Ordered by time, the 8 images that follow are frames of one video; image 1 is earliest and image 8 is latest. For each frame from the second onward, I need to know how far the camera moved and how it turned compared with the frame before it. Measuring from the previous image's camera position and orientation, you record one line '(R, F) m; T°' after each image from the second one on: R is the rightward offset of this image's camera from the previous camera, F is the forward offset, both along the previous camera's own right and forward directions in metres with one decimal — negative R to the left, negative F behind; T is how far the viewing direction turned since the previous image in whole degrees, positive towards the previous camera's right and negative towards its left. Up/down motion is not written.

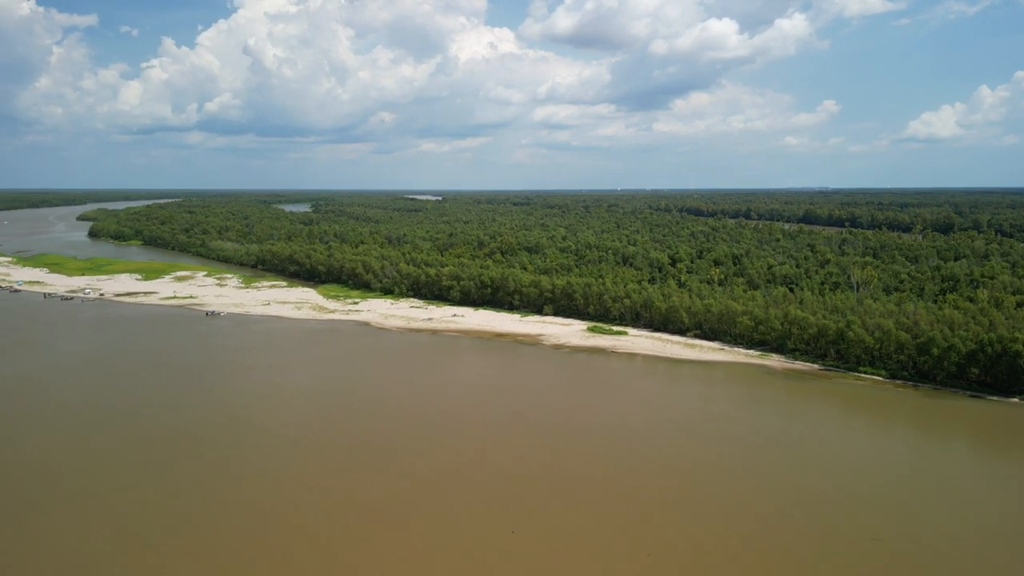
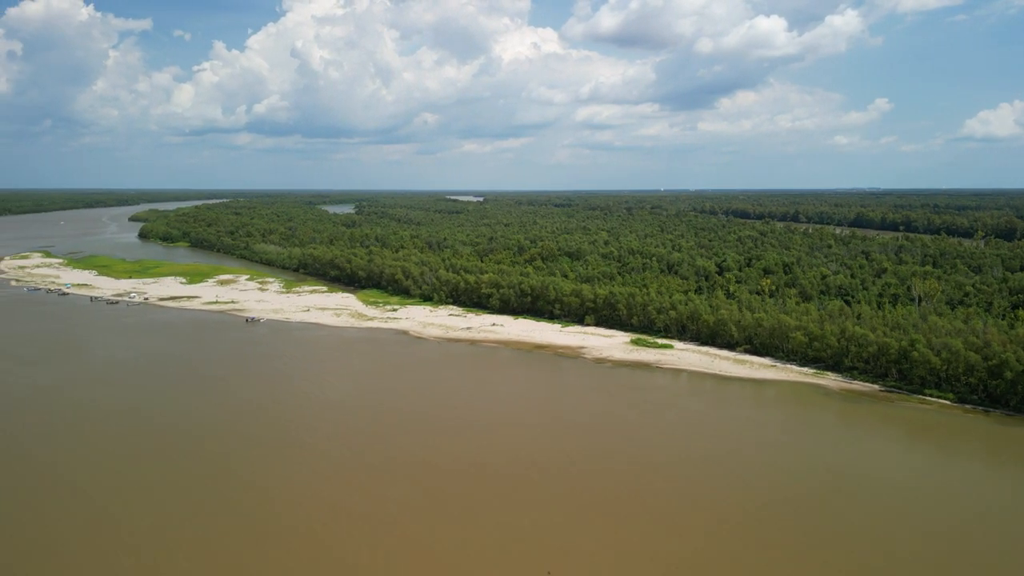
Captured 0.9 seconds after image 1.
(0.0, +0.9) m; -3°
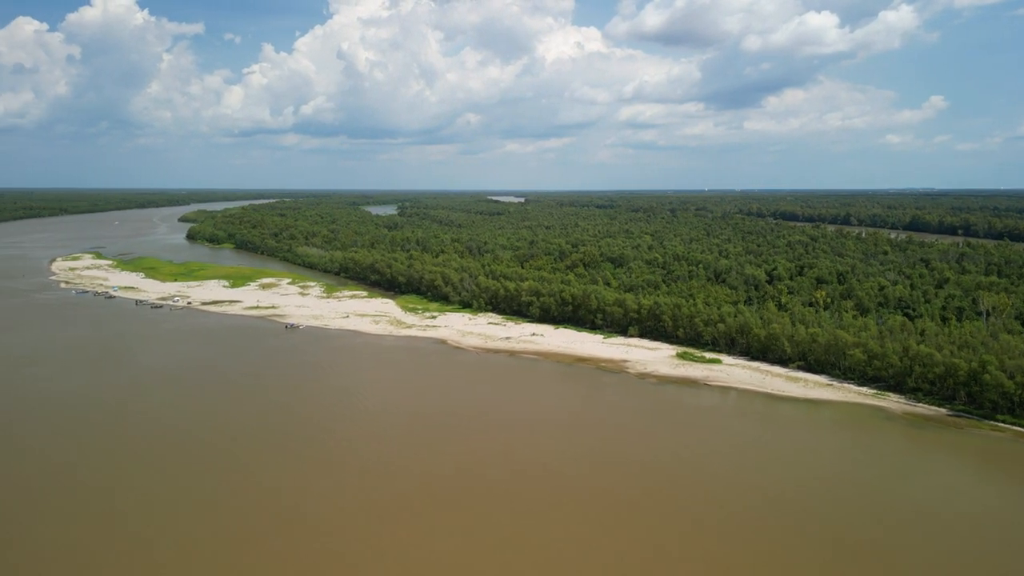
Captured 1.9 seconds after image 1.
(0.0, +0.8) m; -3°
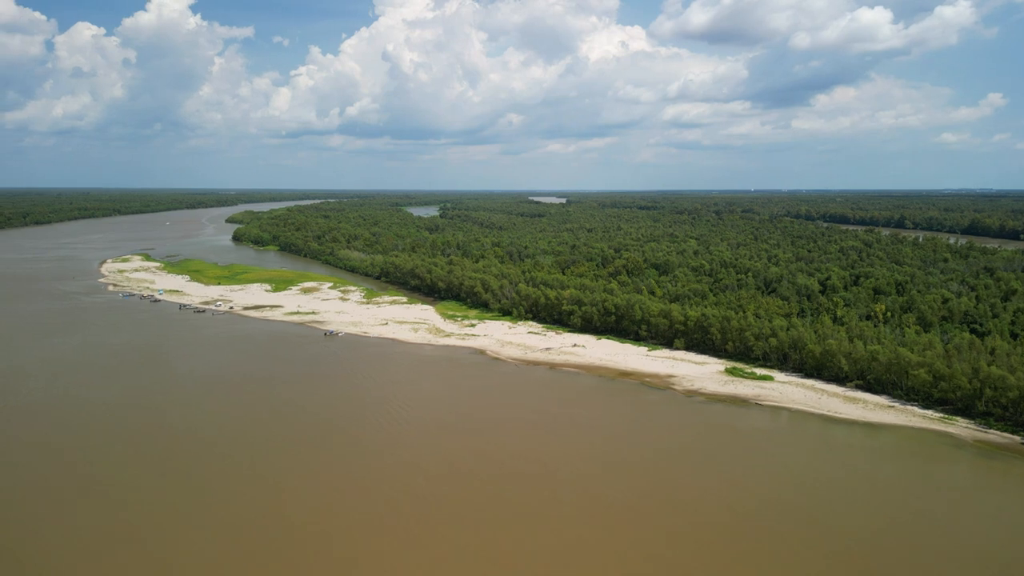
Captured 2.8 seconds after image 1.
(0.0, +0.8) m; -3°
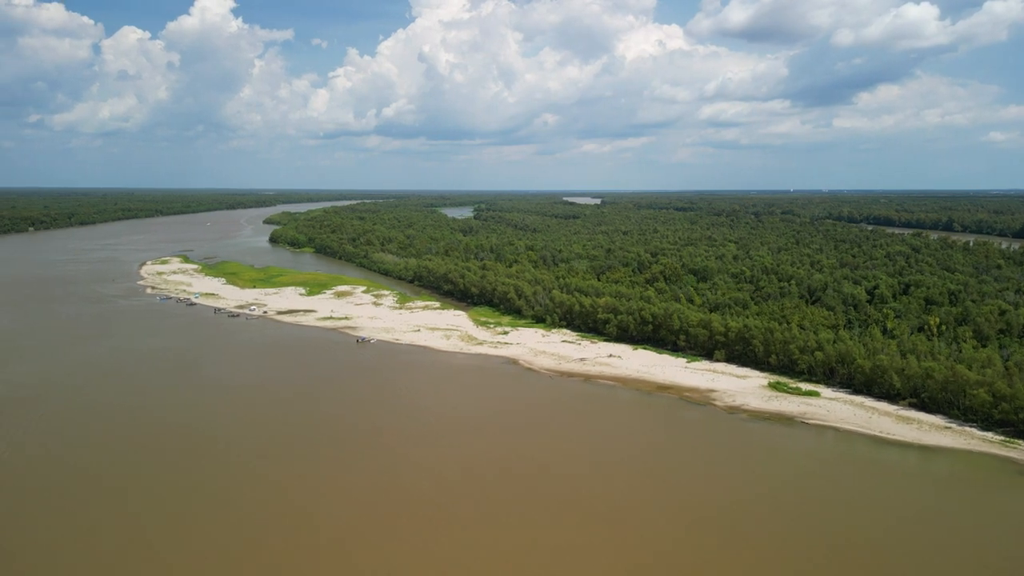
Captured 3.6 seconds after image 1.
(0.0, +0.7) m; -3°
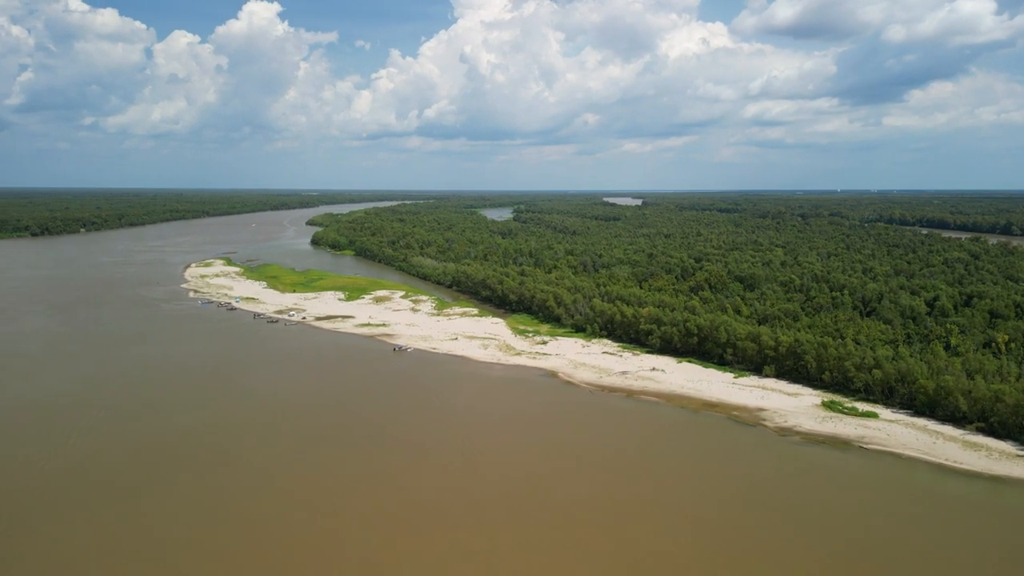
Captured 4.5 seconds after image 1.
(0.0, +0.8) m; -3°
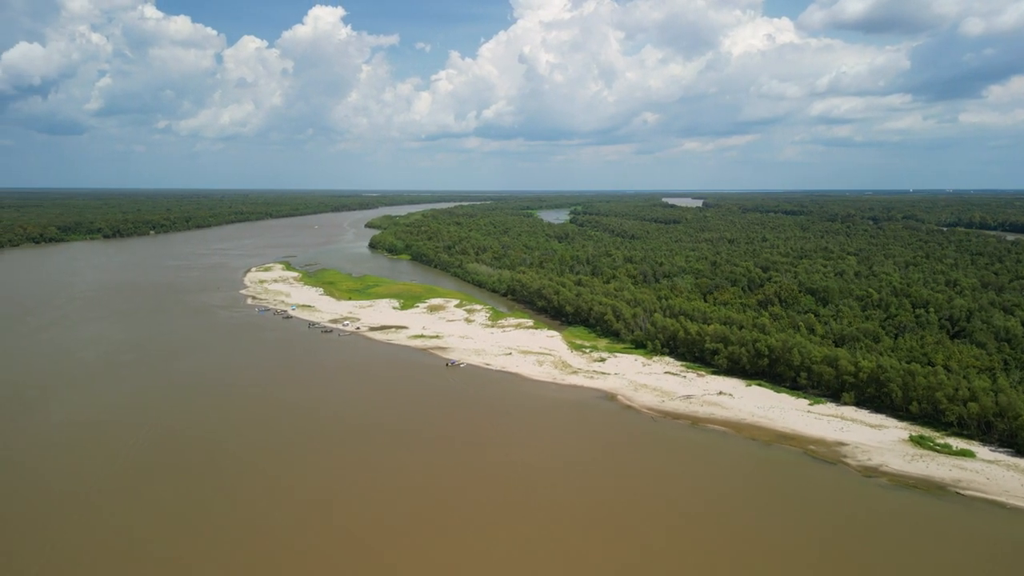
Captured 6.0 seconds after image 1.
(-0.1, +1.3) m; -5°
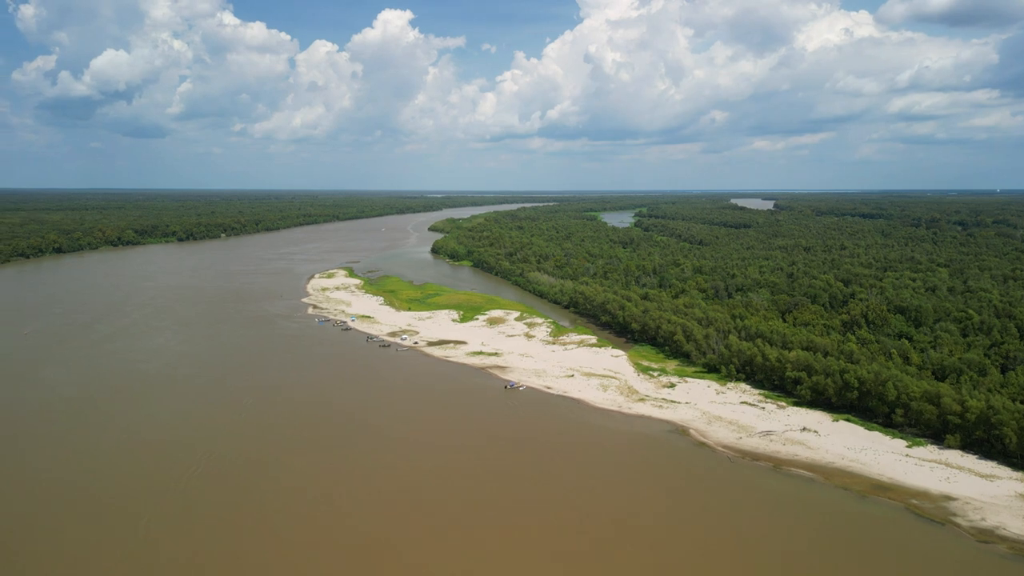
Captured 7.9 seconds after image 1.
(-0.1, +1.6) m; -5°
